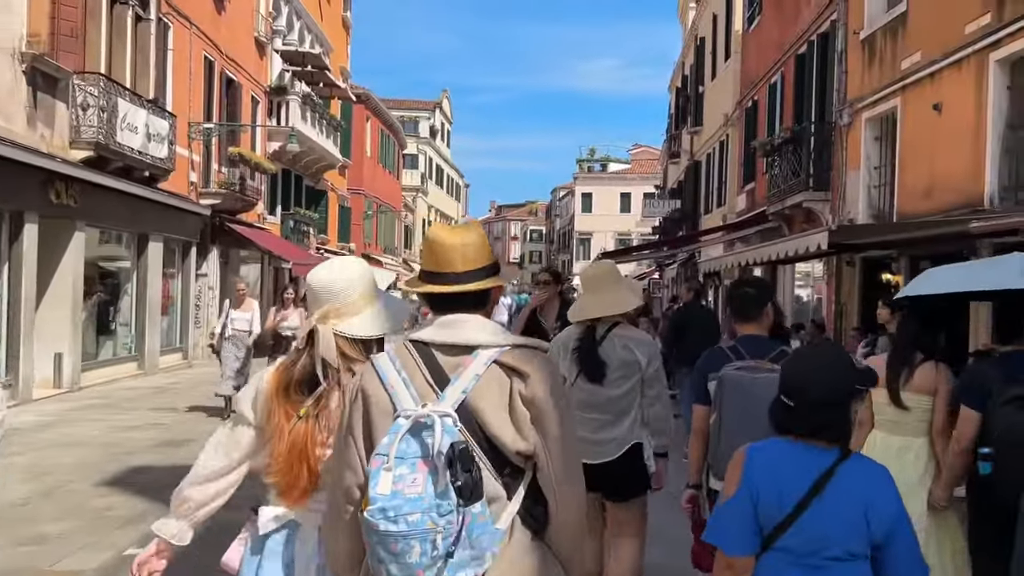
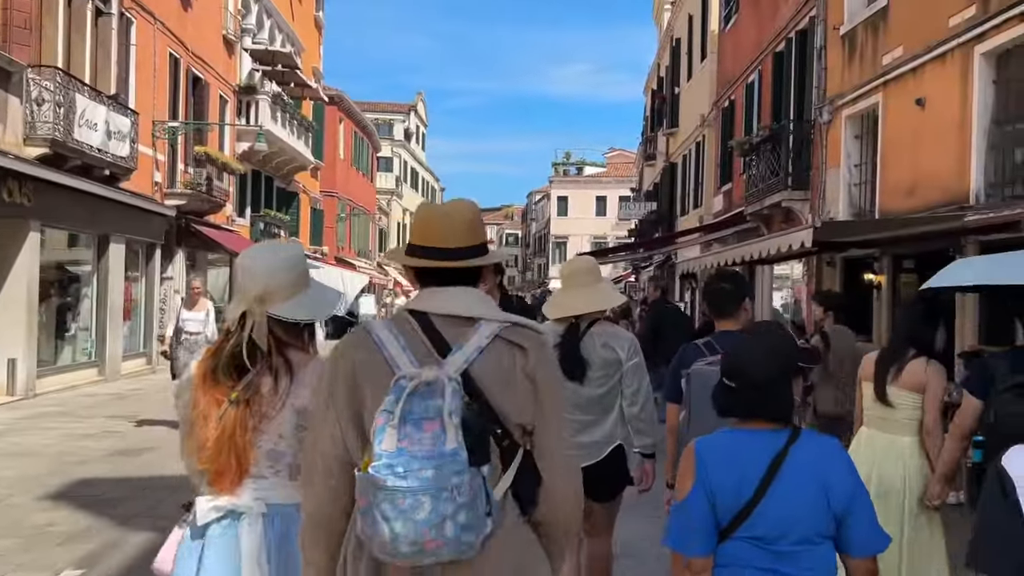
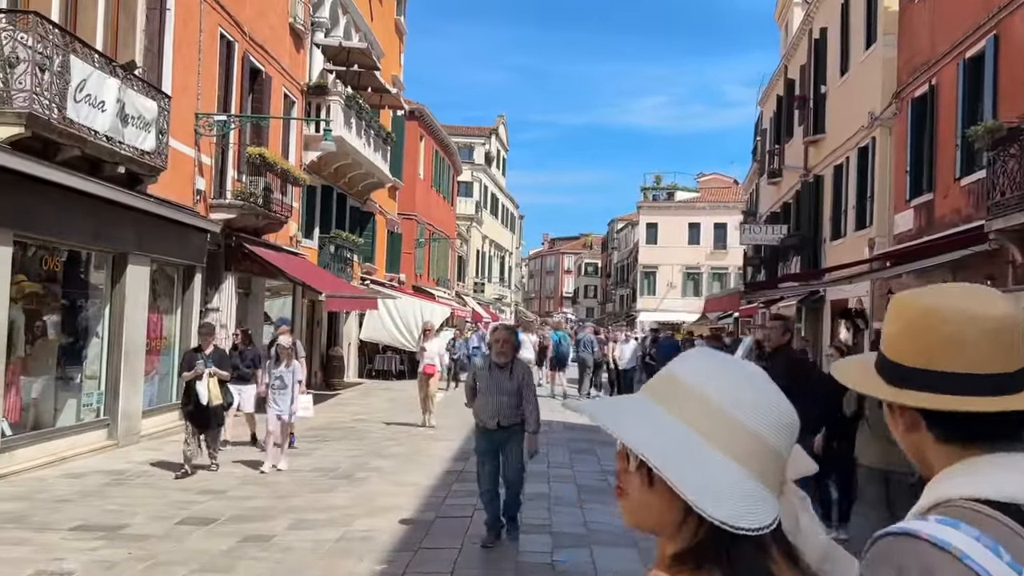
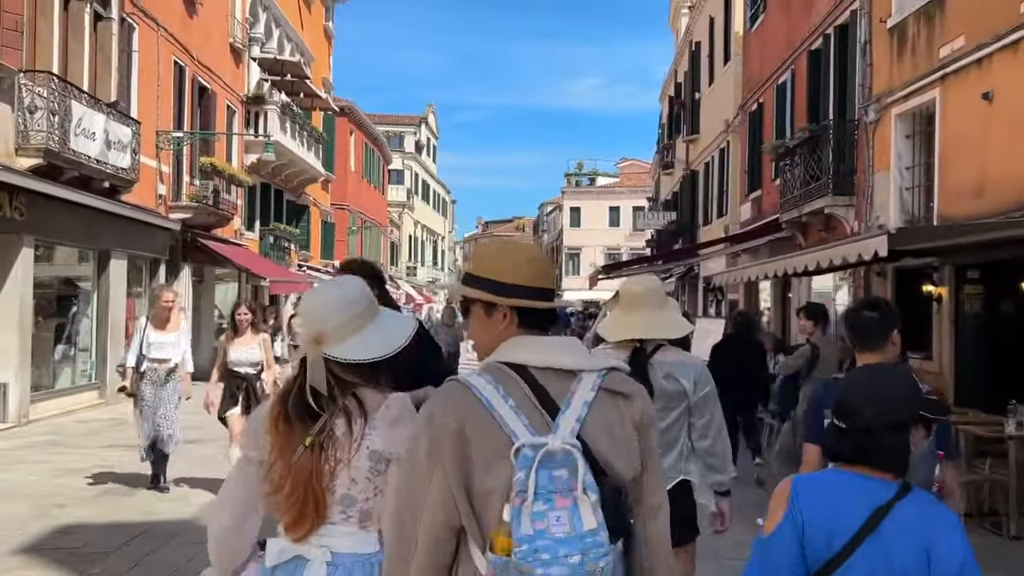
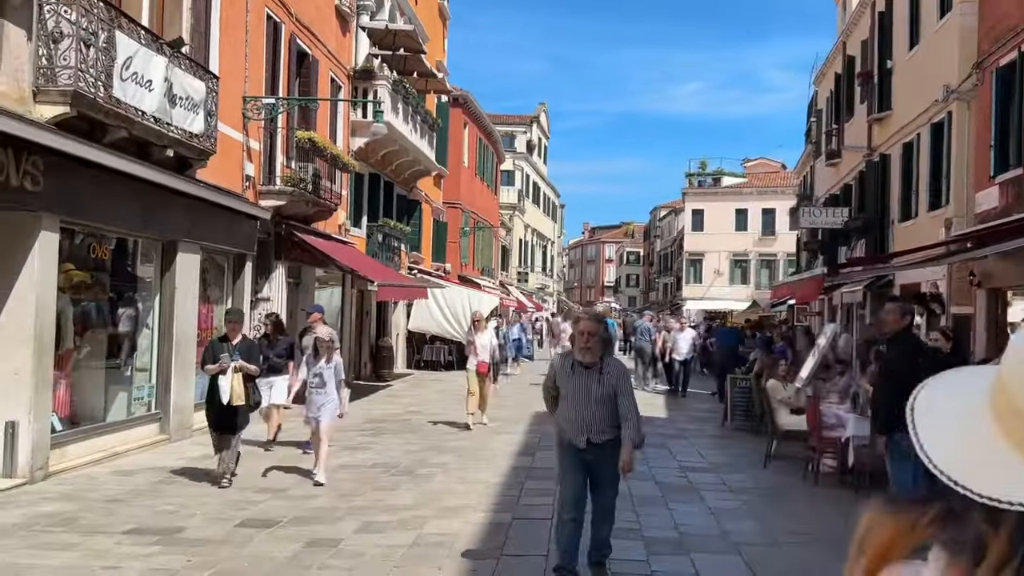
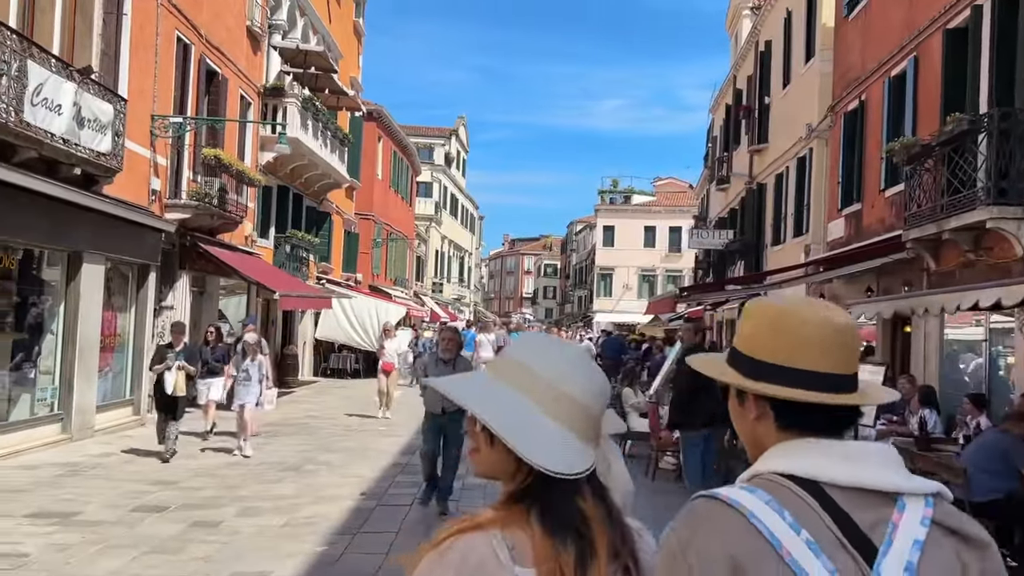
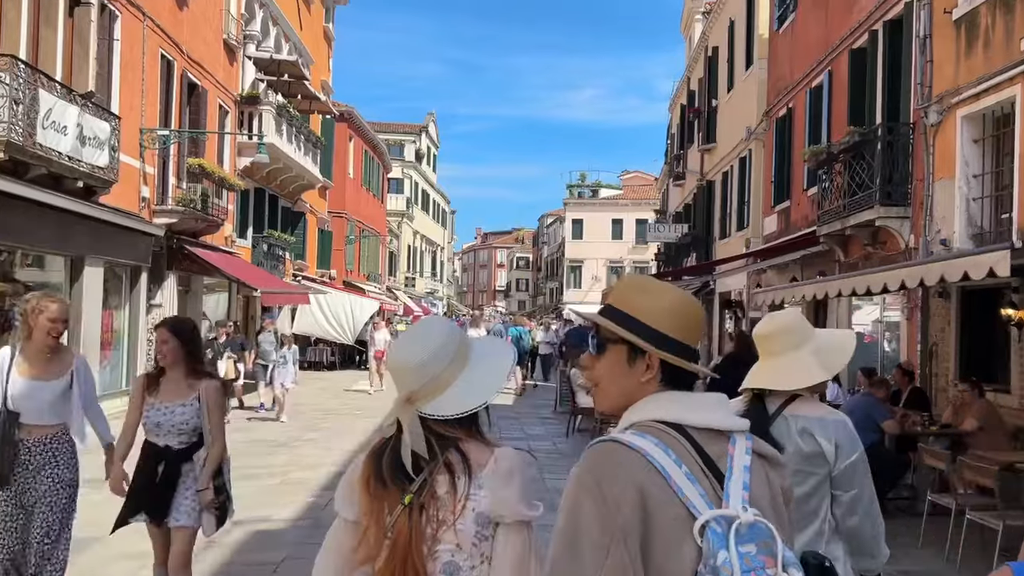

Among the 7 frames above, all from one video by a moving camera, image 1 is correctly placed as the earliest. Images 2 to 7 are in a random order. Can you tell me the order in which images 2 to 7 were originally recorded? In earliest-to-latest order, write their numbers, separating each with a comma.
2, 4, 7, 6, 3, 5
